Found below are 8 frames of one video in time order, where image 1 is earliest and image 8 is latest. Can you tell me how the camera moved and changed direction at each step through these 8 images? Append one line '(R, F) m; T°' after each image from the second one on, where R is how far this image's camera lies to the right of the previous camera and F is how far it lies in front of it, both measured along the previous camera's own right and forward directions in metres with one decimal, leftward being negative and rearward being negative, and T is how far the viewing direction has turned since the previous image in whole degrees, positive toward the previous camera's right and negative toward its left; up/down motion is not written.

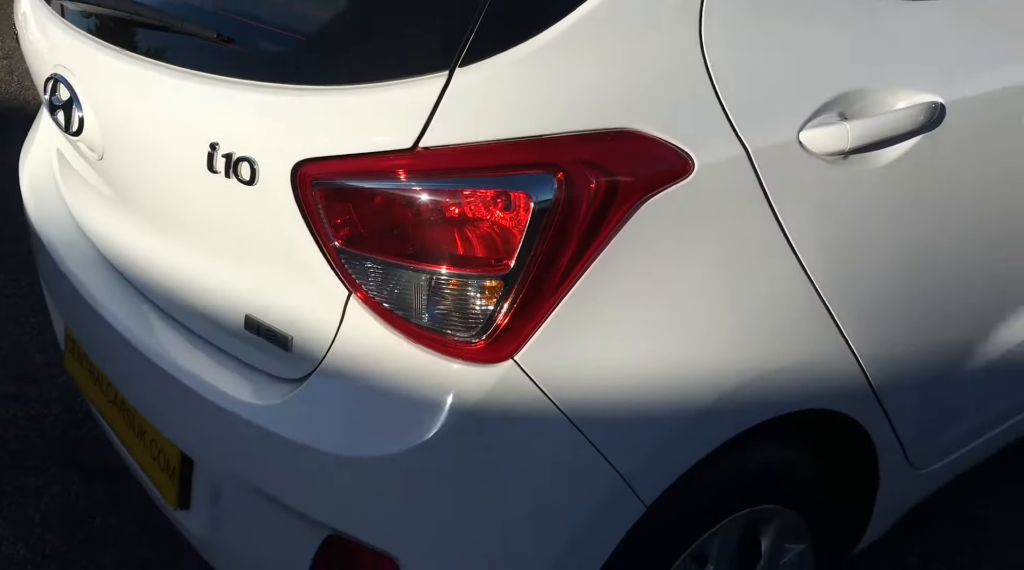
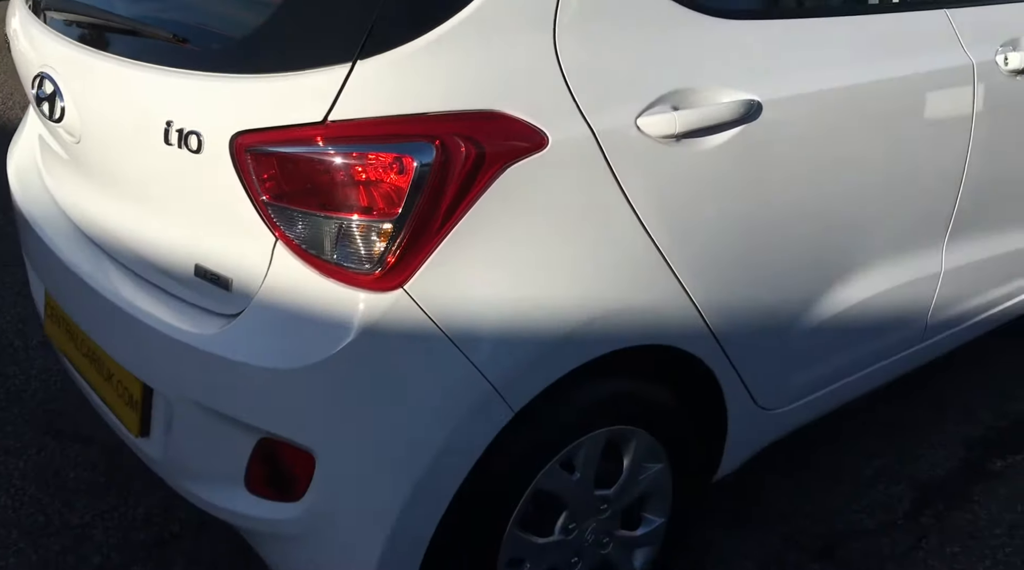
(+0.2, -0.4) m; 0°
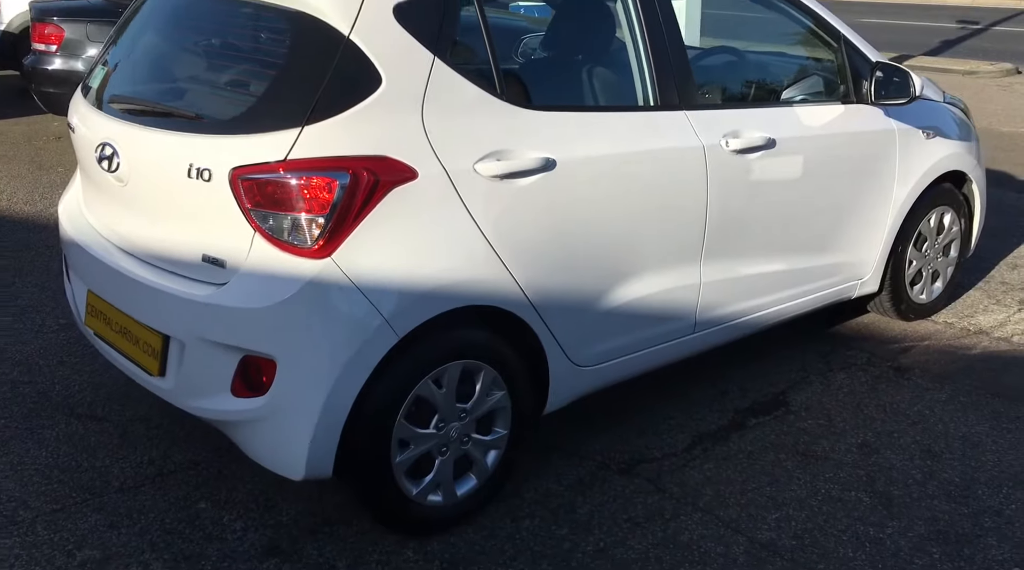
(+0.2, -1.1) m; +3°
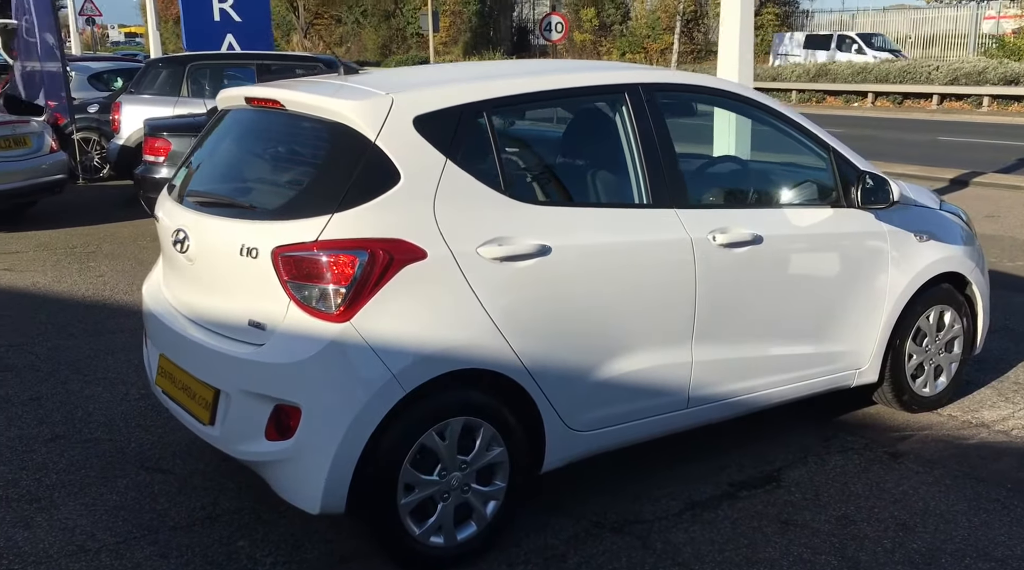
(+0.3, -0.4) m; -5°
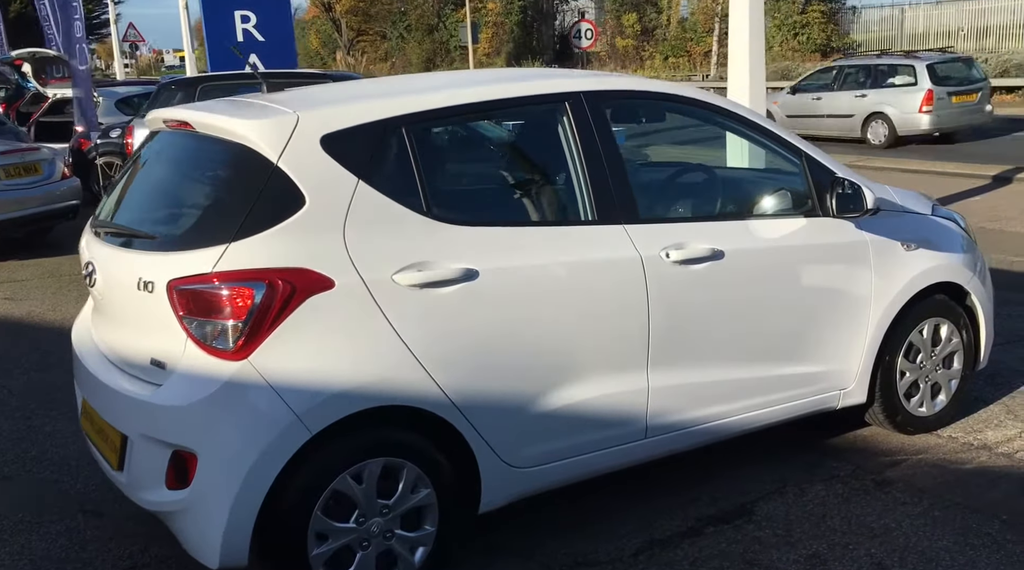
(+0.4, +0.3) m; -3°
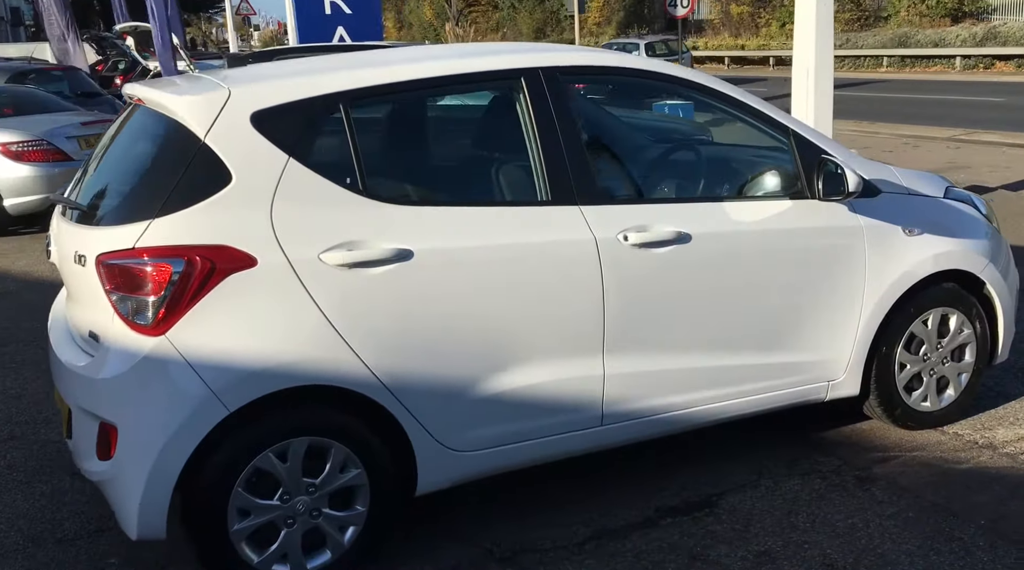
(+0.6, +0.1) m; -6°
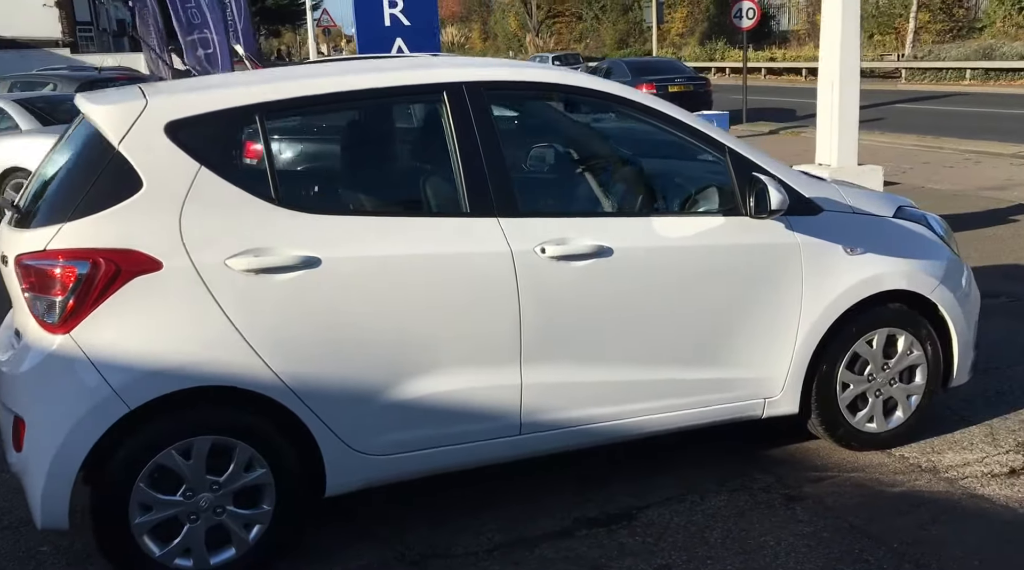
(+0.6, 0.0) m; -5°
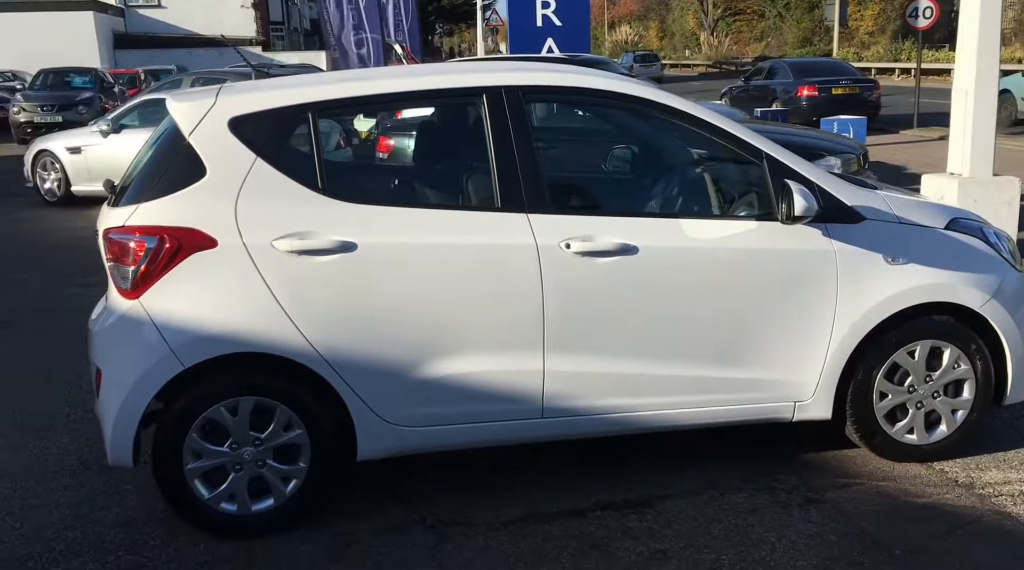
(+0.5, -0.2) m; -10°
